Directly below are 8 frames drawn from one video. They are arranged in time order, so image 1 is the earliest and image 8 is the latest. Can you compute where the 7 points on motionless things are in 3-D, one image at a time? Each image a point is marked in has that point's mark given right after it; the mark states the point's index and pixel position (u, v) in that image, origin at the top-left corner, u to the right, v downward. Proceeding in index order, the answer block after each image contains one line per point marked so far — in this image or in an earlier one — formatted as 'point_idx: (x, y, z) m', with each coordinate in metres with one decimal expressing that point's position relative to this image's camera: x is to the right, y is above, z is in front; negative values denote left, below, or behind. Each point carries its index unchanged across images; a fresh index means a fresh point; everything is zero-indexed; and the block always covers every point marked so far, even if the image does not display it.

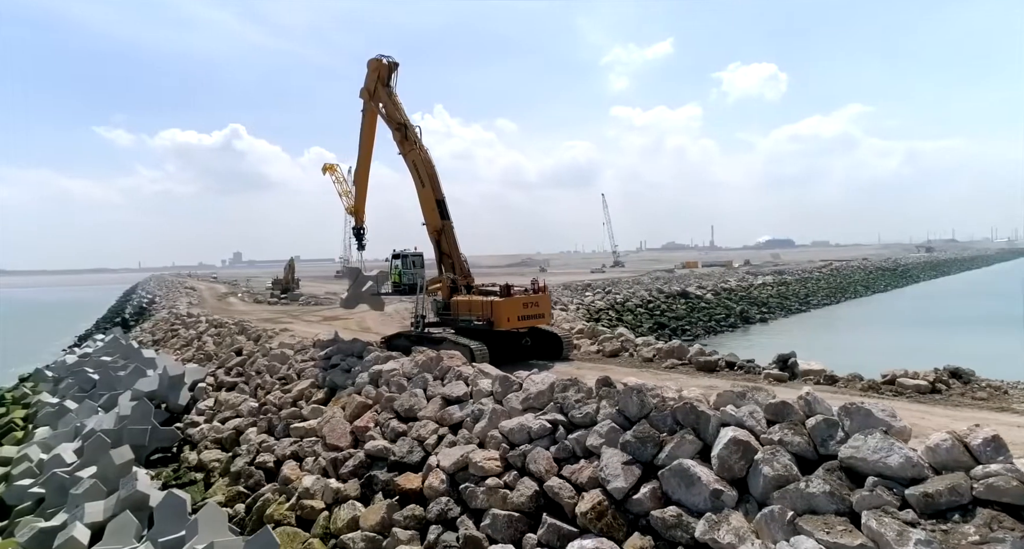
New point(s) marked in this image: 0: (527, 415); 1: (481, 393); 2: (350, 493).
0: (+0.1, -1.1, +4.8) m
1: (-0.2, -1.0, +5.3) m
2: (-1.3, -1.7, +5.0) m
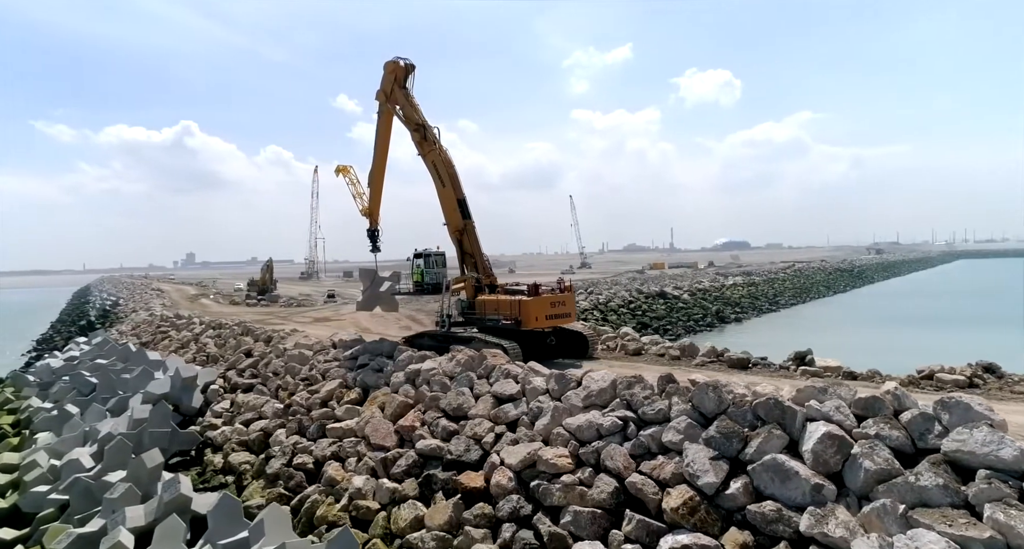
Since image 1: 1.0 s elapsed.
0: (+0.6, -1.0, +4.7) m
1: (+0.2, -1.0, +5.3) m
2: (-0.8, -1.7, +5.0) m
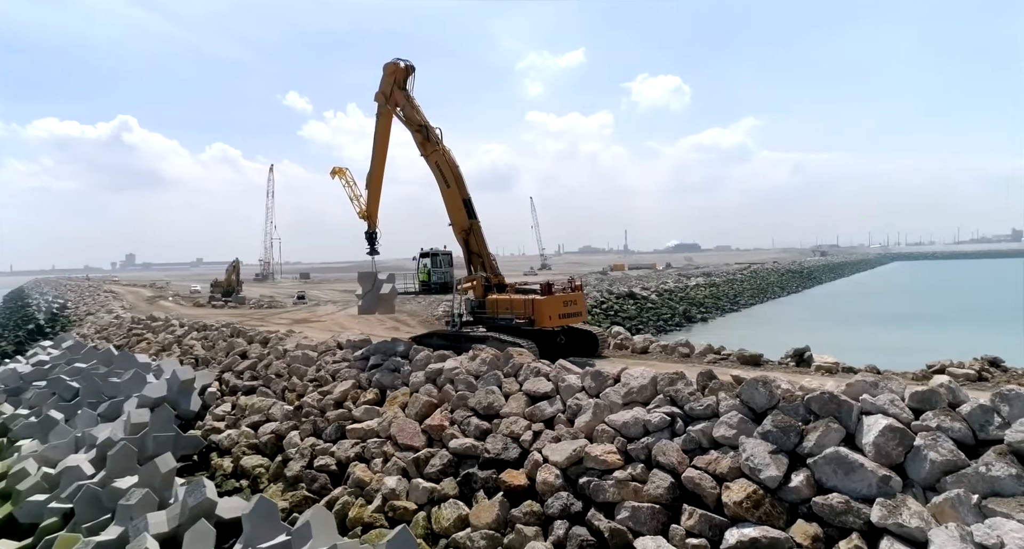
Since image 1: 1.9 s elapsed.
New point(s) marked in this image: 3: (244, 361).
0: (+0.9, -1.0, +4.8) m
1: (+0.5, -1.0, +5.3) m
2: (-0.5, -1.7, +4.9) m
3: (-4.4, -1.4, +10.1) m
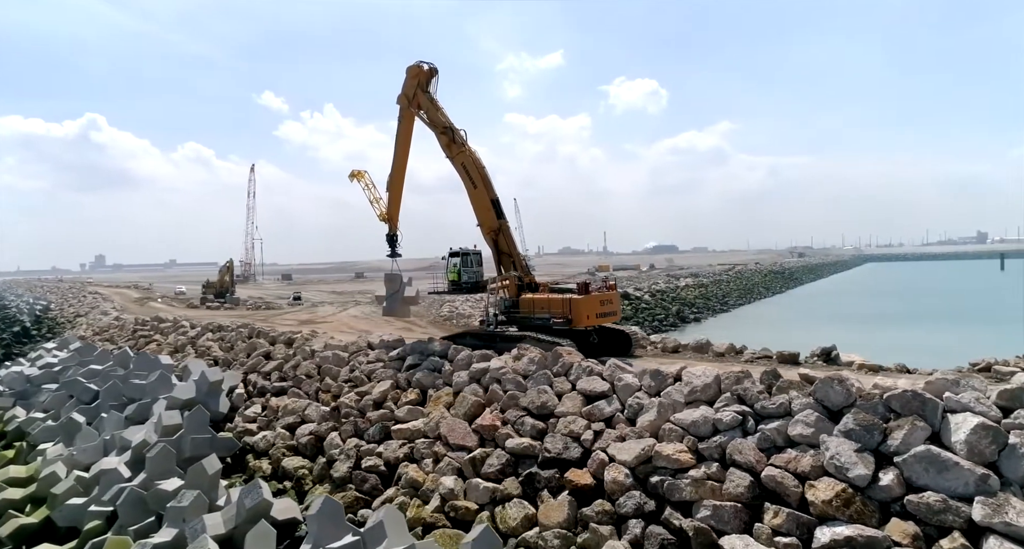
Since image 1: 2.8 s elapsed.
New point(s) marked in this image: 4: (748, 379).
0: (+1.4, -1.0, +4.7) m
1: (+1.0, -1.0, +5.3) m
2: (0.0, -1.7, +4.9) m
3: (-3.9, -1.4, +10.0) m
4: (+1.8, -0.8, +4.8) m
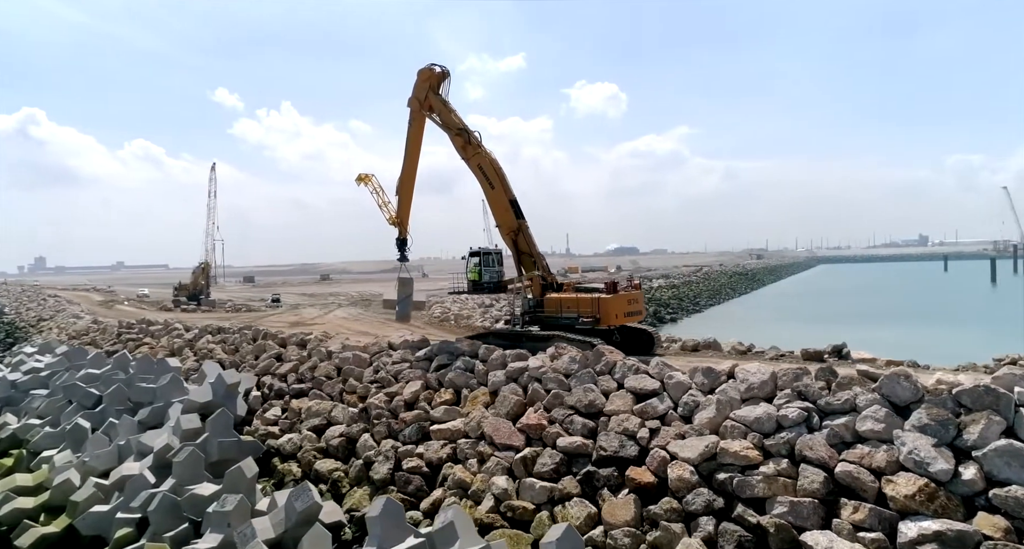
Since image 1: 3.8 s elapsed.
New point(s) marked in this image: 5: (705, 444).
0: (+1.9, -1.0, +4.7) m
1: (+1.4, -0.9, +5.3) m
2: (+0.5, -1.7, +4.8) m
3: (-3.6, -1.4, +9.9) m
4: (+2.3, -0.8, +4.8) m
5: (+1.4, -1.2, +4.6) m
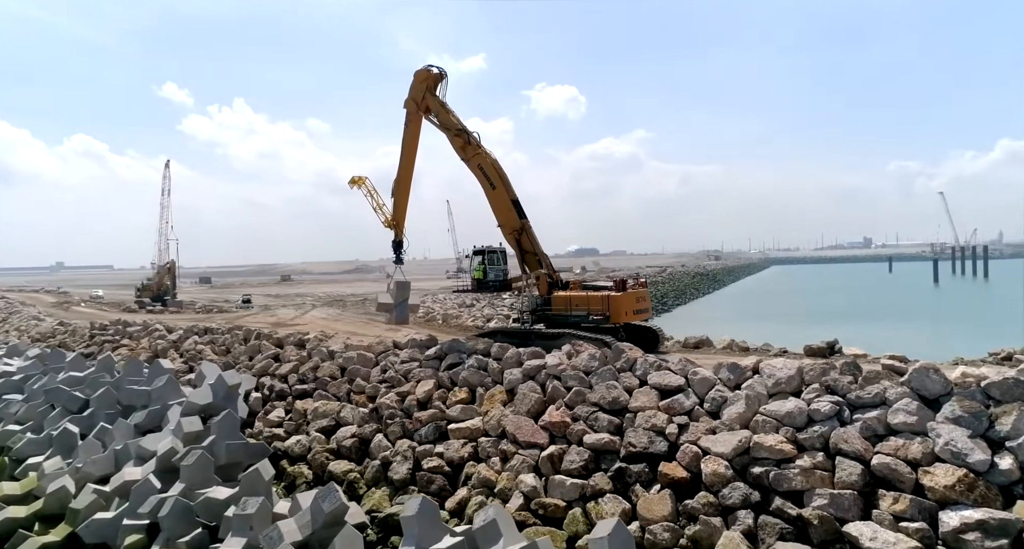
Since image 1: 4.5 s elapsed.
0: (+2.1, -1.0, +4.8) m
1: (+1.7, -0.9, +5.3) m
2: (+0.7, -1.6, +4.8) m
3: (-3.6, -1.4, +9.7) m
4: (+2.5, -0.8, +4.9) m
5: (+1.7, -1.2, +4.6) m
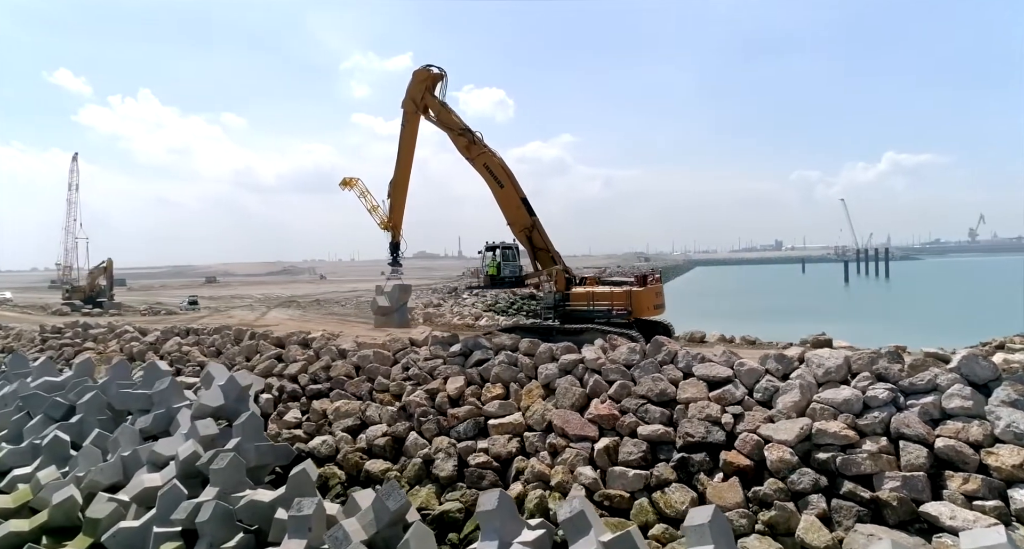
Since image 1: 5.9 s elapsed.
0: (+2.7, -0.9, +5.0) m
1: (+2.1, -0.9, +5.5) m
2: (+1.2, -1.6, +4.9) m
3: (-3.4, -1.4, +9.5) m
4: (+3.0, -0.7, +5.1) m
5: (+2.2, -1.2, +4.8) m
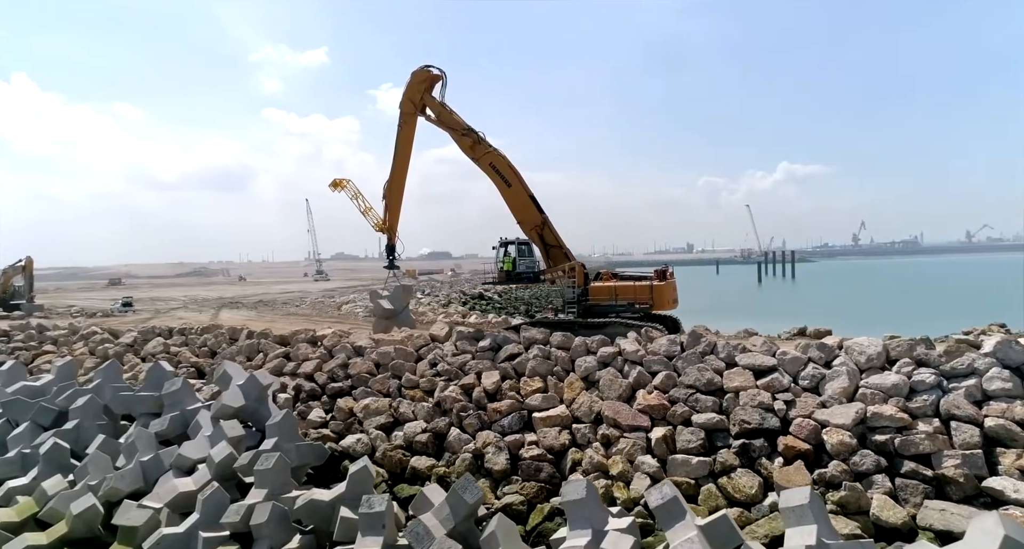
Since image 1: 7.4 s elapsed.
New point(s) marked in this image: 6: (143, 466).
0: (+3.2, -0.8, +5.3) m
1: (+2.7, -0.8, +5.8) m
2: (+1.8, -1.6, +5.2) m
3: (-3.2, -1.3, +9.3) m
4: (+3.6, -0.6, +5.5) m
5: (+2.8, -1.1, +5.1) m
6: (-4.4, -2.2, +7.5) m
